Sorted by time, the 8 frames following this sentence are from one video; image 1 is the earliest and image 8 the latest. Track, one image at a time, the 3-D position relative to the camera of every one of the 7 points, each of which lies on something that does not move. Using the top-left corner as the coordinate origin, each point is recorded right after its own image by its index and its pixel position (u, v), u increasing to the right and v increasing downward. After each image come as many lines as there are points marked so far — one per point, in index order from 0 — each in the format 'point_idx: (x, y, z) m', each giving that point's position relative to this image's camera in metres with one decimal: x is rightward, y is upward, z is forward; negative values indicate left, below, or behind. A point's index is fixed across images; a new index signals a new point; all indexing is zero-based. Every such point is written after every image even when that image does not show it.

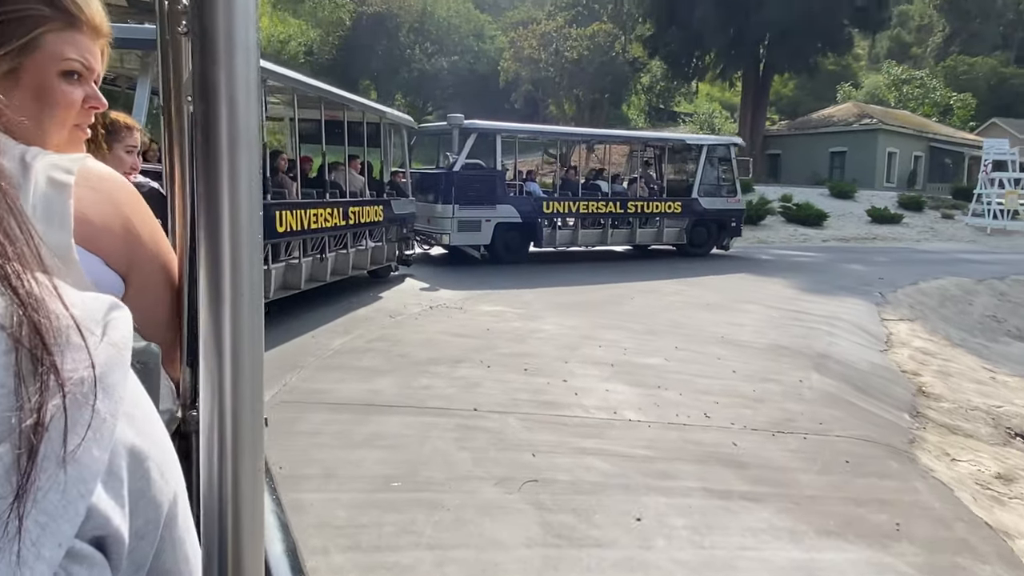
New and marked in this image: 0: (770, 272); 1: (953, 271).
0: (+6.1, +0.4, +17.6) m
1: (+10.8, +0.5, +18.5) m
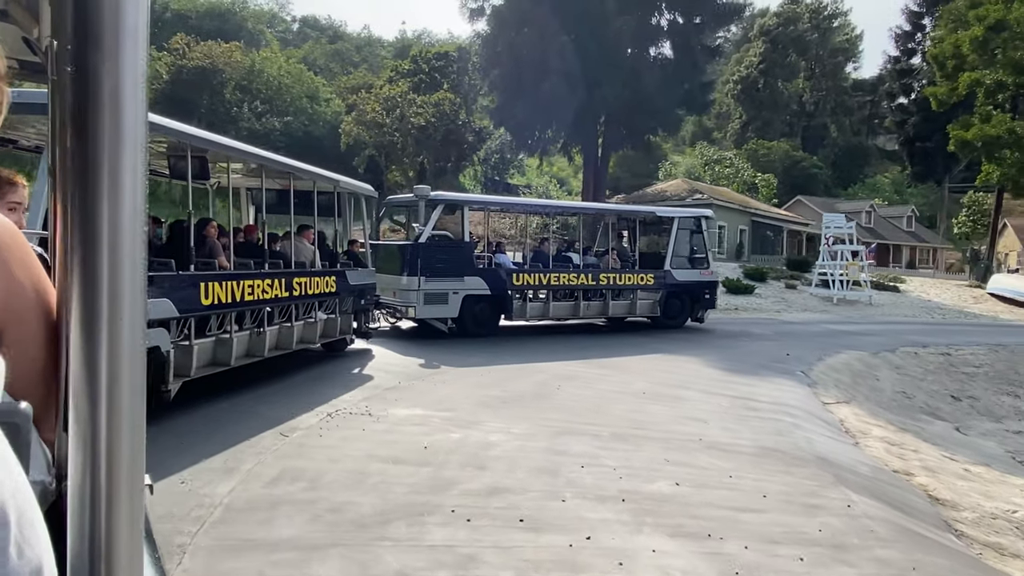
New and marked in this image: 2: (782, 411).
0: (+3.6, -1.3, +16.4) m
1: (+8.1, -1.3, +18.4) m
2: (+4.1, -1.9, +11.1) m
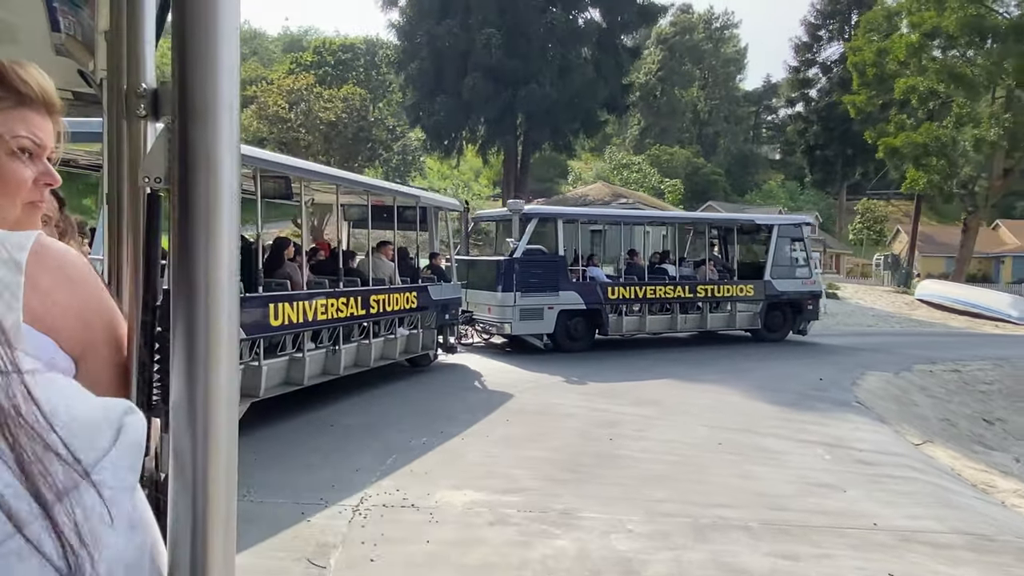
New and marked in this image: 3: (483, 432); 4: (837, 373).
0: (+3.5, -1.7, +14.2) m
1: (+7.6, -1.6, +16.8) m
2: (+4.8, -2.1, +9.0) m
3: (-0.3, -1.8, +9.4) m
4: (+6.5, -1.7, +15.0) m
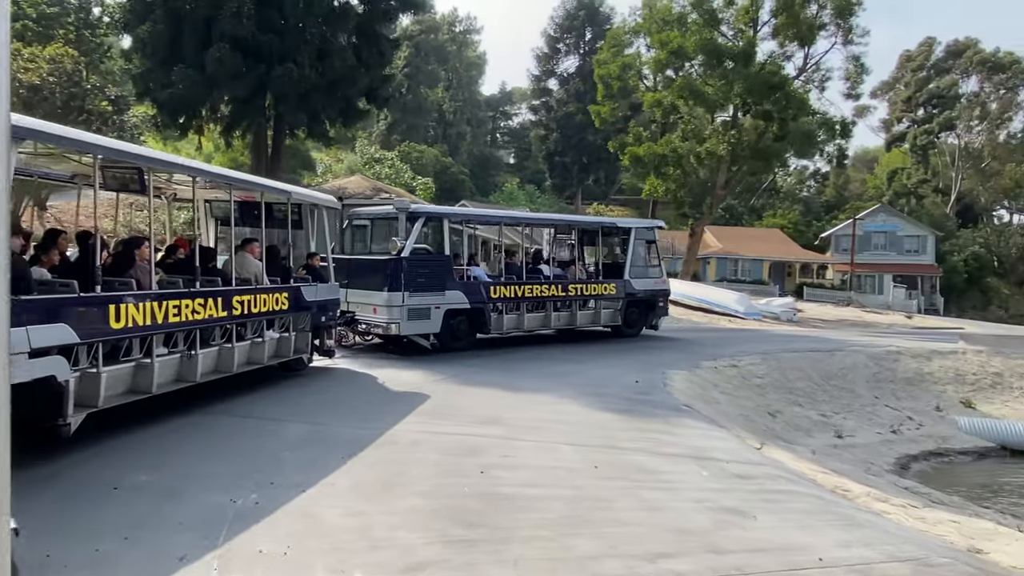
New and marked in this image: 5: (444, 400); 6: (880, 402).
0: (+0.2, -1.7, +13.2) m
1: (+3.1, -1.6, +17.1) m
2: (+3.1, -2.2, +8.8) m
3: (-1.8, -1.9, +7.4) m
4: (+2.8, -1.8, +15.0) m
5: (-1.1, -1.7, +11.3) m
6: (+9.7, -3.0, +19.6) m
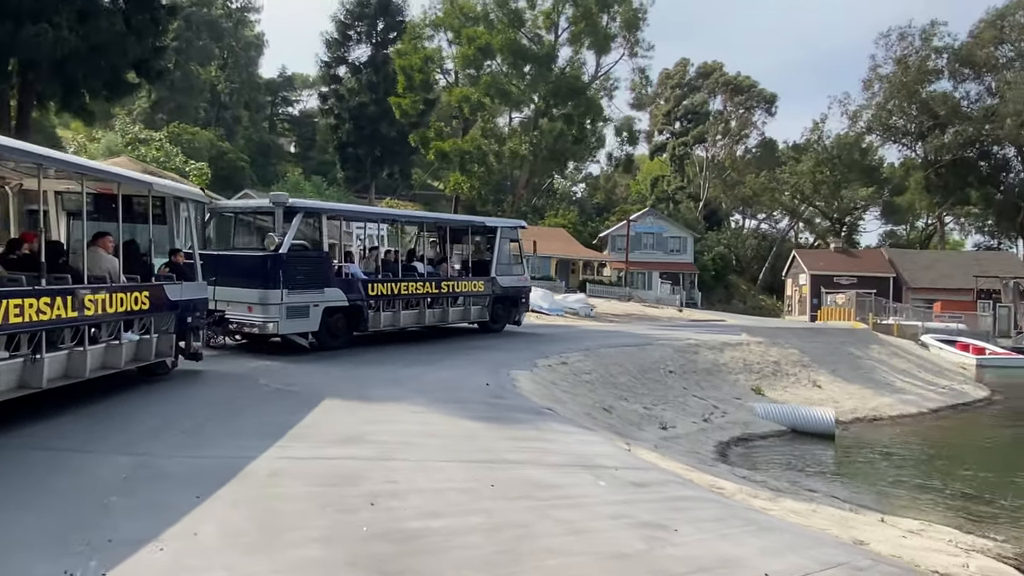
0: (-2.3, -1.7, +12.0) m
1: (-0.6, -1.6, +16.6) m
2: (+1.8, -2.2, +8.6) m
3: (-2.5, -1.9, +5.9) m
4: (-0.3, -1.7, +14.5) m
5: (-3.0, -1.7, +9.9) m
6: (+5.0, -2.9, +20.9) m
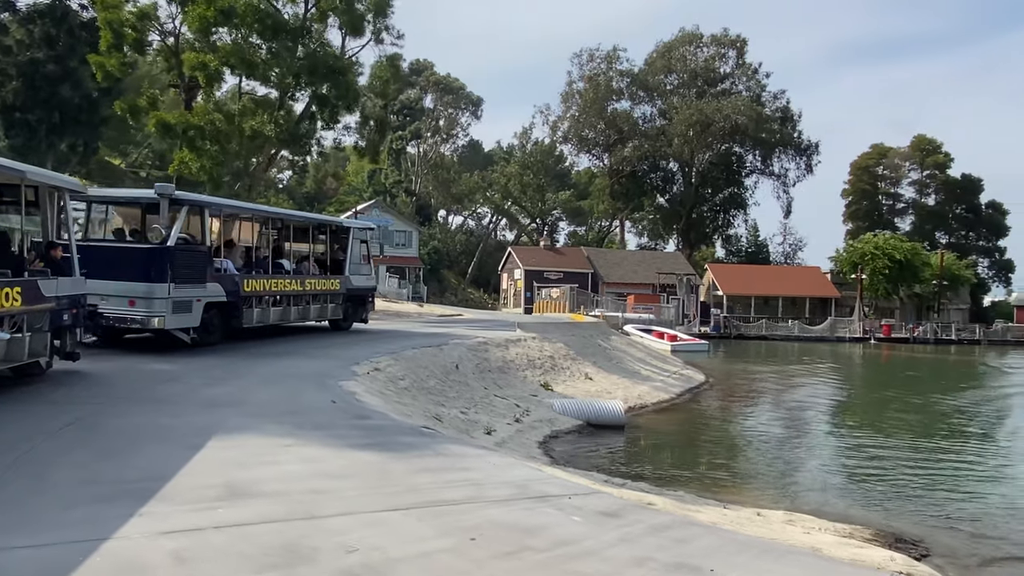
0: (-3.9, -1.7, +9.5) m
1: (-4.1, -1.6, +14.3) m
2: (+1.2, -2.3, +7.9) m
3: (-1.8, -2.0, +3.7) m
4: (-3.0, -1.7, +12.5) m
5: (-3.7, -1.7, +7.3) m
6: (-0.6, -2.9, +20.4) m
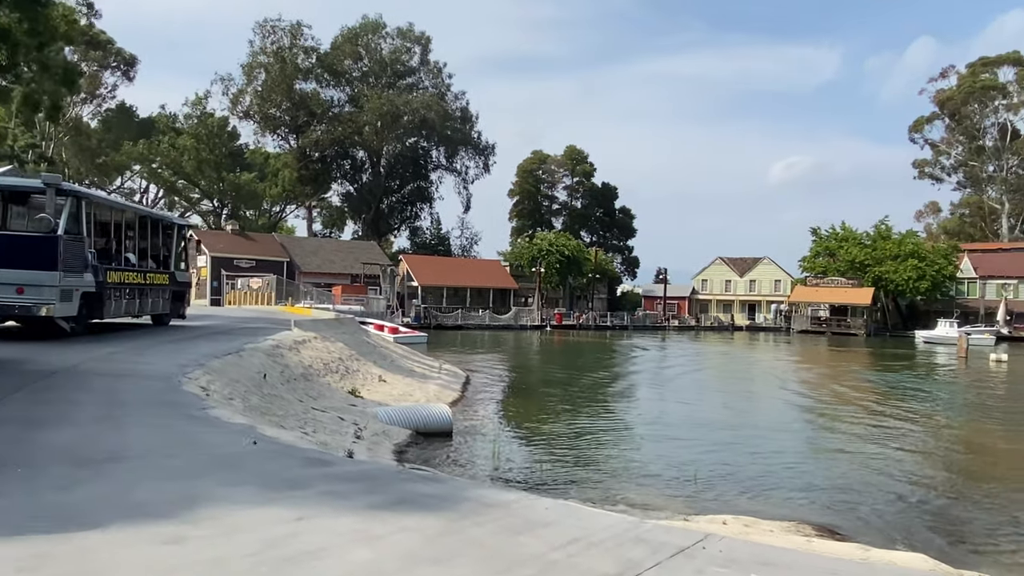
0: (-3.2, -1.8, +6.3) m
1: (-5.4, -1.5, +10.6) m
2: (+2.1, -2.4, +7.0) m
3: (+1.2, -2.2, +2.0) m
4: (-3.7, -1.8, +9.4) m
5: (-2.1, -1.8, +4.4) m
6: (-4.8, -2.7, +17.6) m
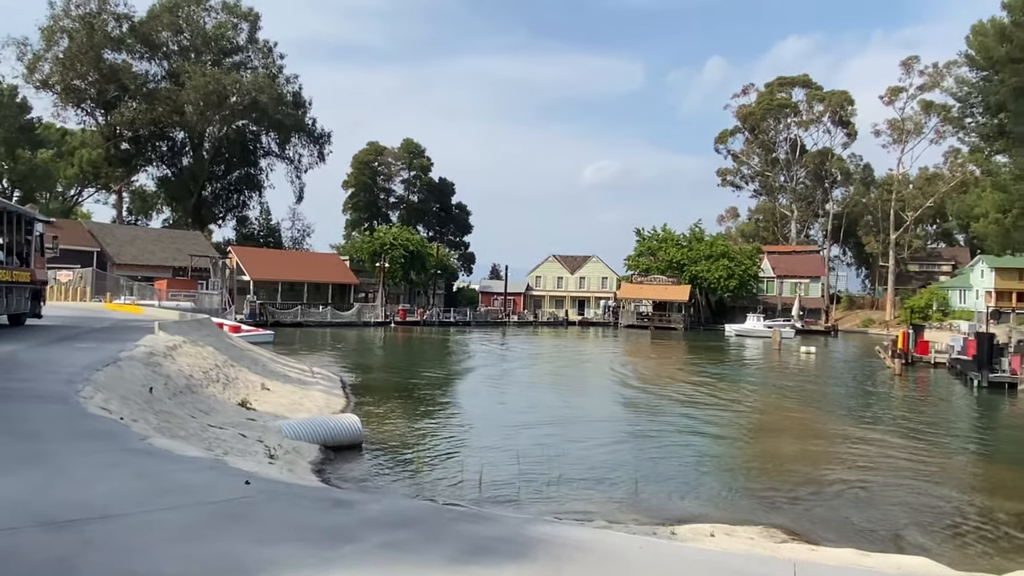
0: (-2.2, -1.9, +4.9) m
1: (-5.3, -1.6, +8.6) m
2: (+2.7, -2.5, +6.8) m
3: (+3.0, -2.4, +1.7) m
4: (-3.4, -1.8, +7.8) m
5: (-0.7, -2.0, +3.3) m
6: (-6.4, -2.8, +15.5) m
